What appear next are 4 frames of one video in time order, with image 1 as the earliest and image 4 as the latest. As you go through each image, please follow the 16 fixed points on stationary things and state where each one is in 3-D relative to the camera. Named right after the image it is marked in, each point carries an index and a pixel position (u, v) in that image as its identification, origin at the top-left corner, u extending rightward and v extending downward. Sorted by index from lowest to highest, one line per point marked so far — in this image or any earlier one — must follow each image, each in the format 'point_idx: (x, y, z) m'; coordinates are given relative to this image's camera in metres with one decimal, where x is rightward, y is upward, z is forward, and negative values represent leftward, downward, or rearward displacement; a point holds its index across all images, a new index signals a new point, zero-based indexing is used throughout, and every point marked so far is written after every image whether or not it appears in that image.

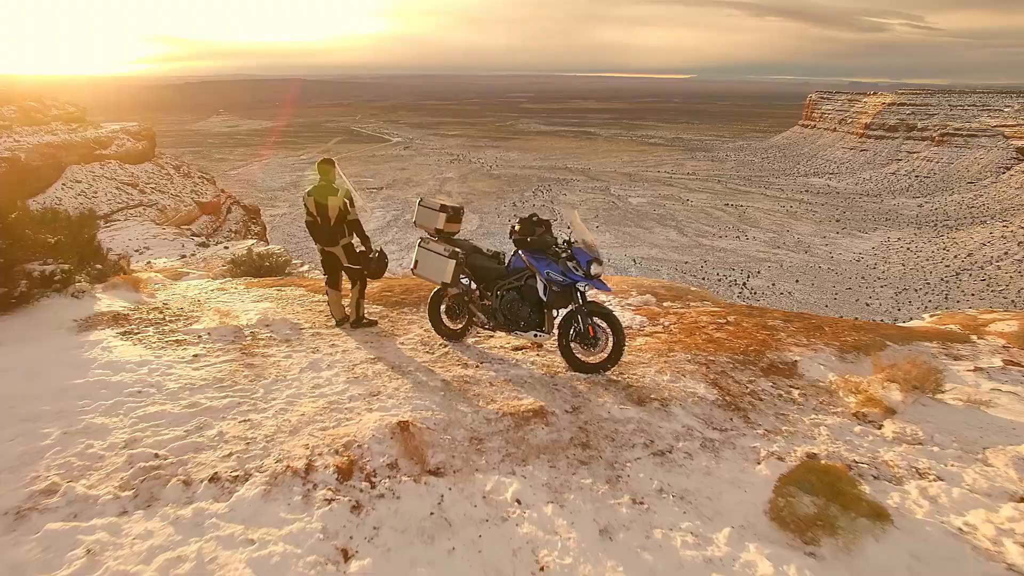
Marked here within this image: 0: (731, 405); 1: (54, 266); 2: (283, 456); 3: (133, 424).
0: (+1.1, -0.6, +3.2) m
1: (-2.7, +0.1, +4.0) m
2: (-0.8, -0.6, +2.3) m
3: (-1.4, -0.5, +2.5) m
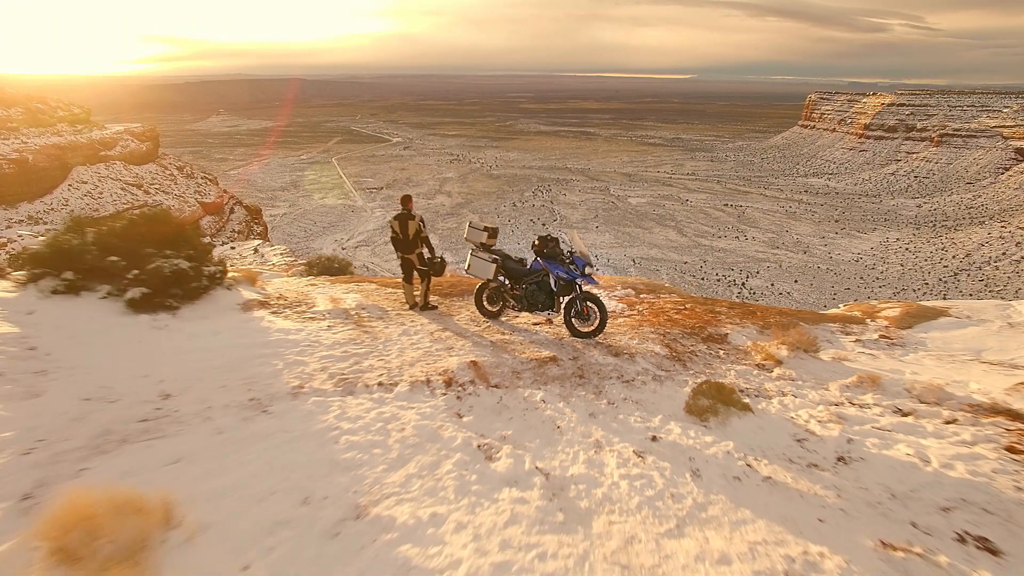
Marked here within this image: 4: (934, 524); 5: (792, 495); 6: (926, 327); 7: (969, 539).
0: (+1.2, -0.5, +5.0) m
1: (-2.5, +0.2, +5.8) m
2: (-0.6, -0.5, +4.1) m
3: (-1.3, -0.5, +4.2) m
4: (+1.8, -1.0, +2.8) m
5: (+1.3, -0.9, +3.0) m
6: (+4.0, -0.4, +6.4) m
7: (+1.8, -1.0, +2.7) m
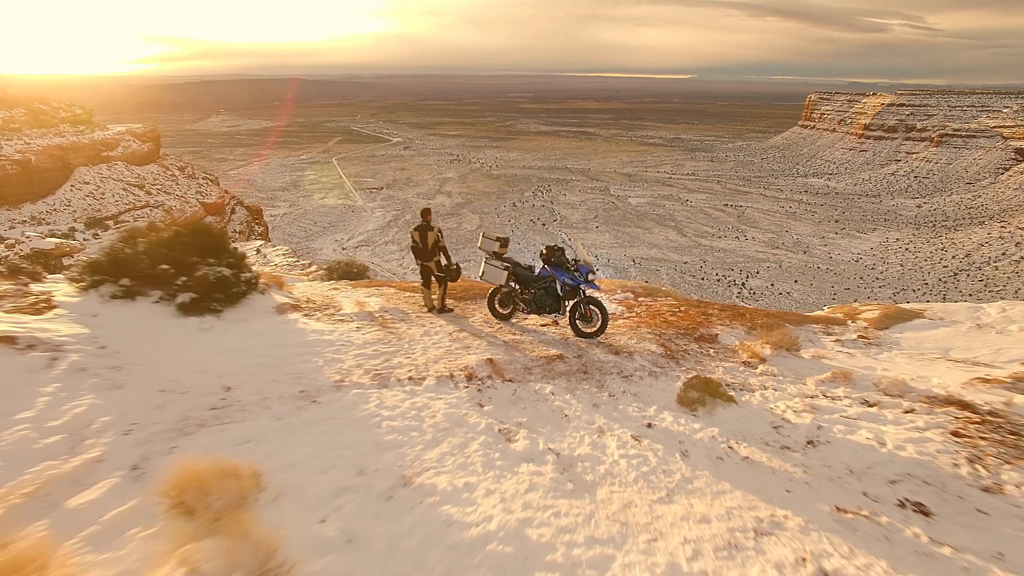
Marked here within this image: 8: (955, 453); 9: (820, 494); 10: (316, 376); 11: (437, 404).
0: (+1.3, -0.6, +5.6) m
1: (-2.5, +0.1, +6.3) m
2: (-0.5, -0.6, +4.6) m
3: (-1.2, -0.5, +4.8) m
4: (+1.8, -1.0, +3.3) m
5: (+1.4, -1.0, +3.6) m
6: (+4.1, -0.4, +7.0) m
7: (+1.9, -1.0, +3.2) m
8: (+2.5, -0.9, +3.7) m
9: (+1.5, -1.0, +3.3) m
10: (-1.3, -0.6, +4.3) m
11: (-0.4, -0.7, +4.0) m
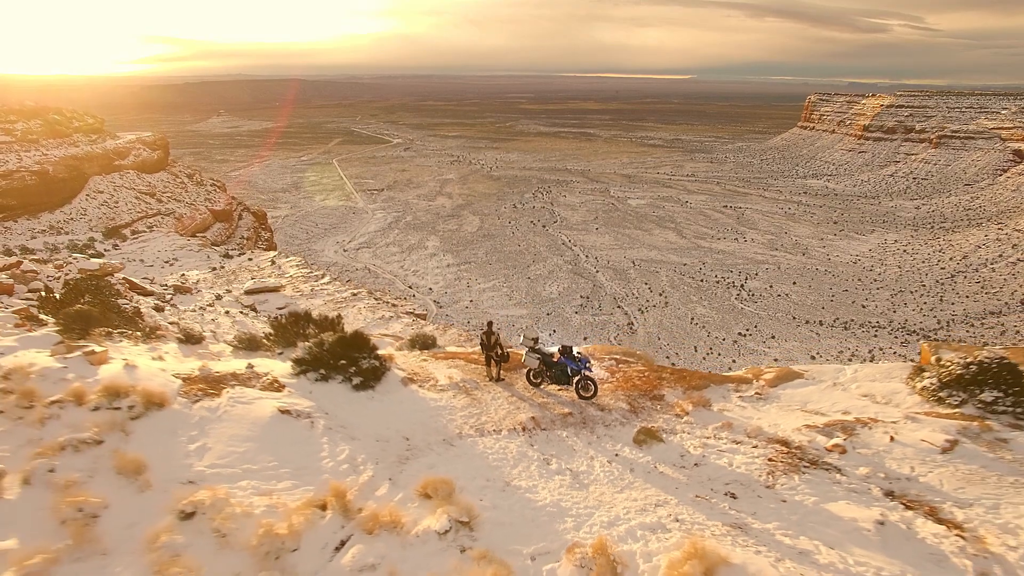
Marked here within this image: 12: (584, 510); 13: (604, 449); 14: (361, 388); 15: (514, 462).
0: (+1.7, -1.7, +9.6) m
1: (-2.0, -1.1, +10.4) m
2: (-0.1, -1.8, +8.6) m
3: (-0.7, -1.7, +8.8) m
4: (+2.3, -2.2, +7.3) m
5: (+1.8, -2.2, +7.6) m
6: (+4.5, -1.6, +11.0) m
7: (+2.3, -2.2, +7.2) m
8: (+2.9, -2.1, +7.7) m
9: (+2.0, -2.2, +7.3) m
10: (-0.8, -1.8, +8.3) m
11: (0.0, -1.9, +8.0) m
12: (+0.7, -2.2, +6.7) m
13: (+1.1, -2.0, +8.3) m
14: (-2.2, -1.4, +9.3) m
15: (+0.1, -2.0, +7.6) m
